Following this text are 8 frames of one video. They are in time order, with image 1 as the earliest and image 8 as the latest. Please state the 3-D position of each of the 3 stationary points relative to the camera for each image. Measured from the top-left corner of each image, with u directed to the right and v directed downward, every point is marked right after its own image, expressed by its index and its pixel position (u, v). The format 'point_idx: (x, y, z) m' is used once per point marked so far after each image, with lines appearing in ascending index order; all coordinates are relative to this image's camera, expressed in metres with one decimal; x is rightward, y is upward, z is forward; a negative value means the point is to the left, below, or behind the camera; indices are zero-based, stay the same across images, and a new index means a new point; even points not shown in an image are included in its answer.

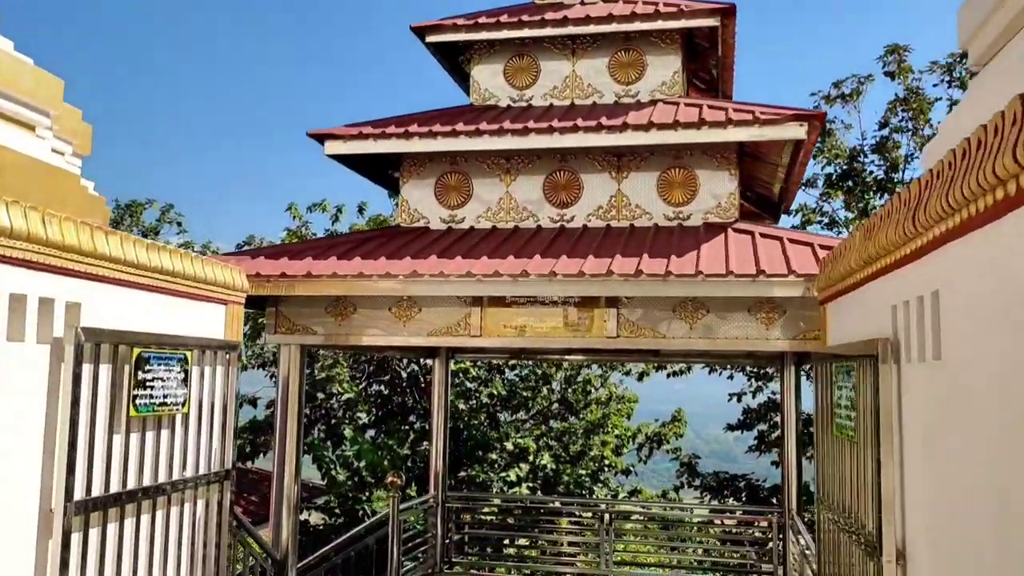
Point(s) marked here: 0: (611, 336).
0: (+0.5, -0.3, +4.9) m
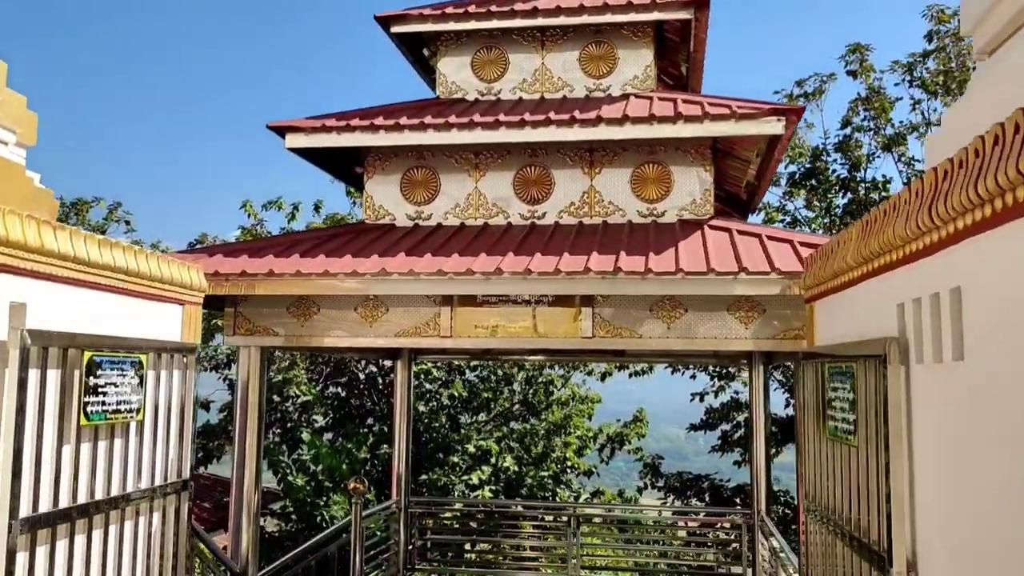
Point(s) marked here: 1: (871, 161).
0: (+0.4, -0.3, +4.8) m
1: (+3.7, +1.3, +9.5) m
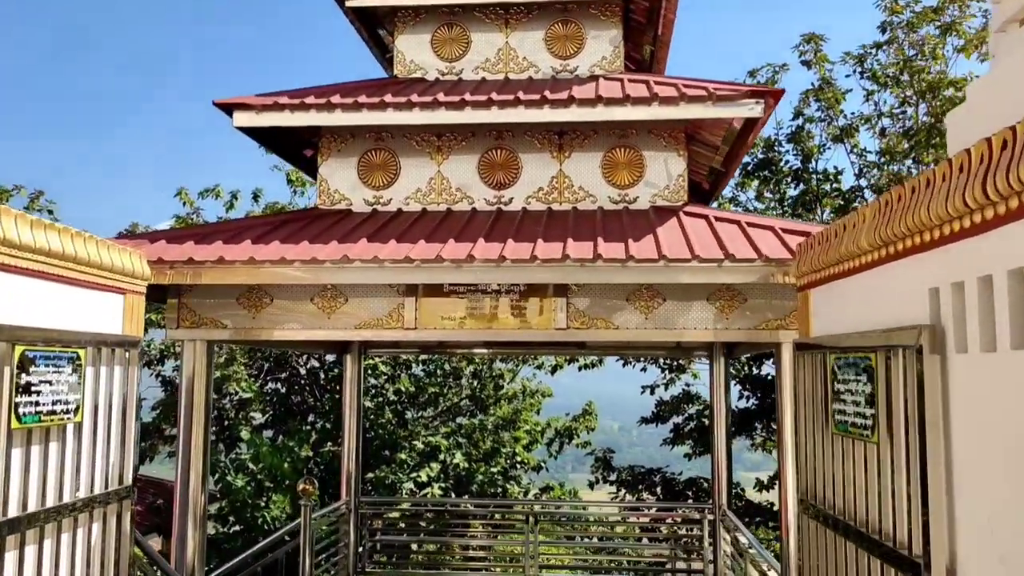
0: (+0.2, -0.2, +4.5) m
1: (+3.2, +1.4, +9.5) m
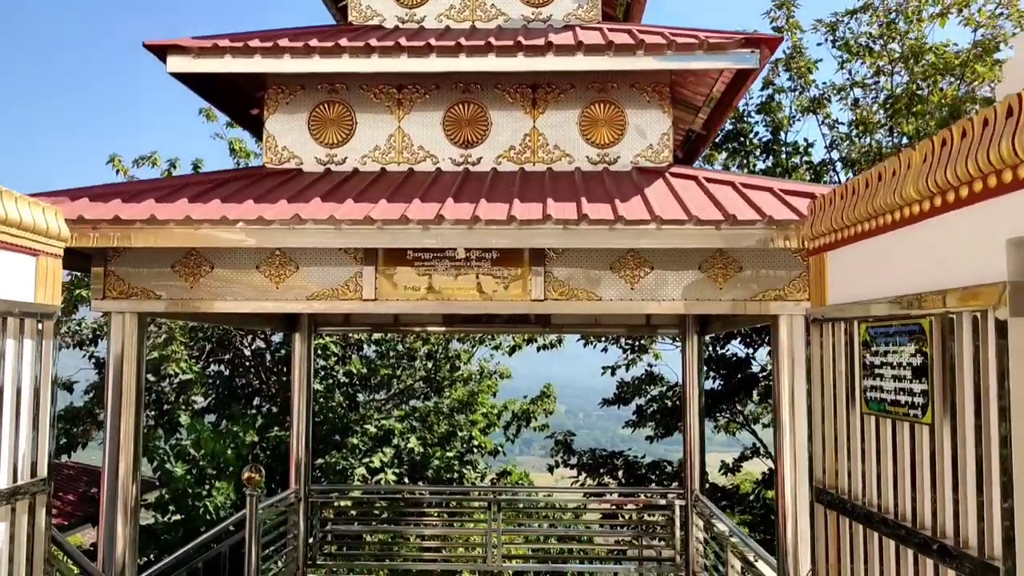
0: (+0.1, 0.0, +4.1) m
1: (+2.8, +1.6, +9.2) m
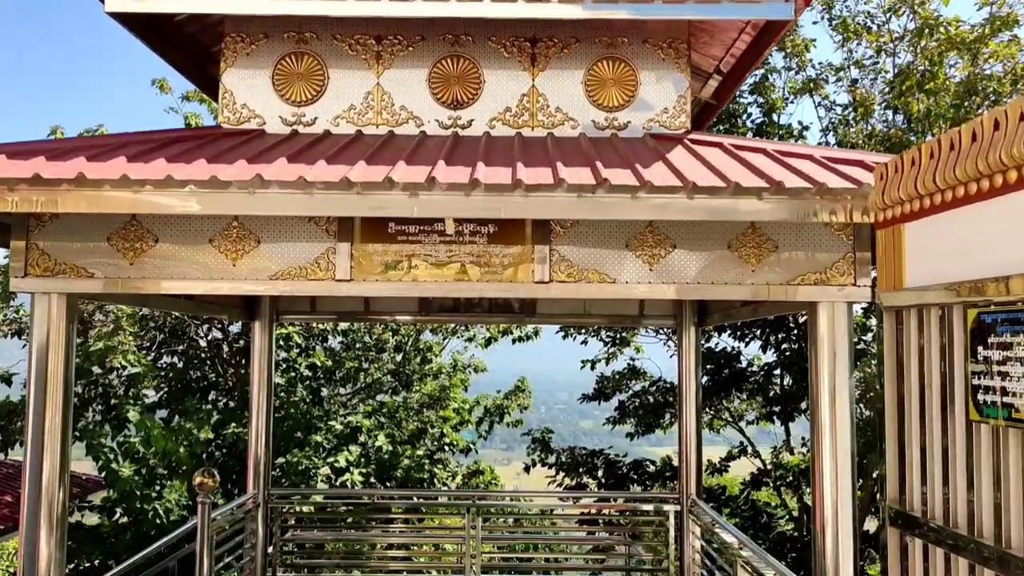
0: (+0.1, 0.0, +3.5) m
1: (+2.6, +1.7, +8.7) m
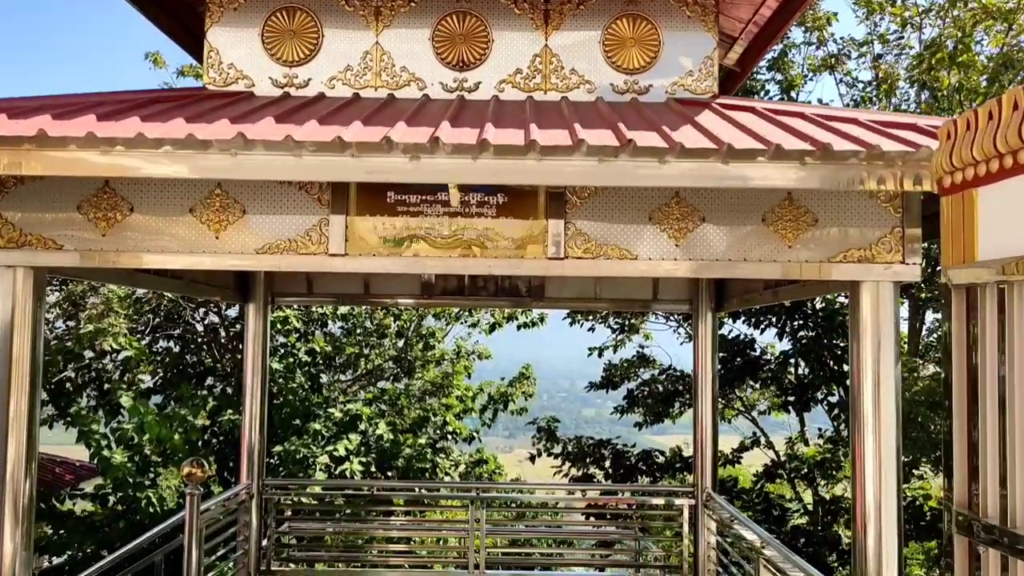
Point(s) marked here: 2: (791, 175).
0: (+0.2, +0.1, +3.2) m
1: (+2.7, +1.9, +8.3) m
2: (+0.9, +0.3, +2.8) m
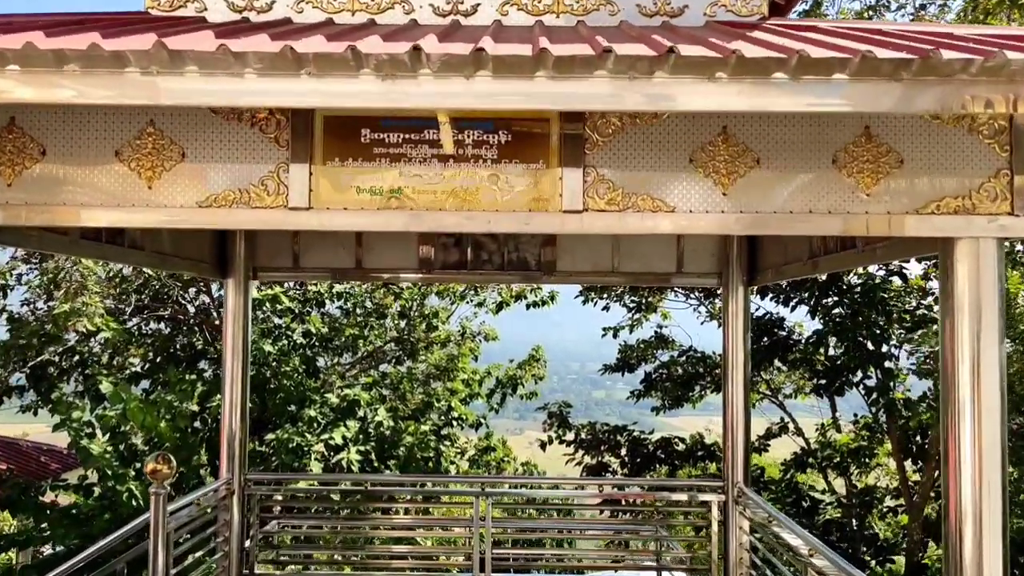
0: (+0.2, +0.2, +2.5) m
1: (+2.8, +2.1, +7.6) m
2: (+0.9, +0.5, +2.2) m
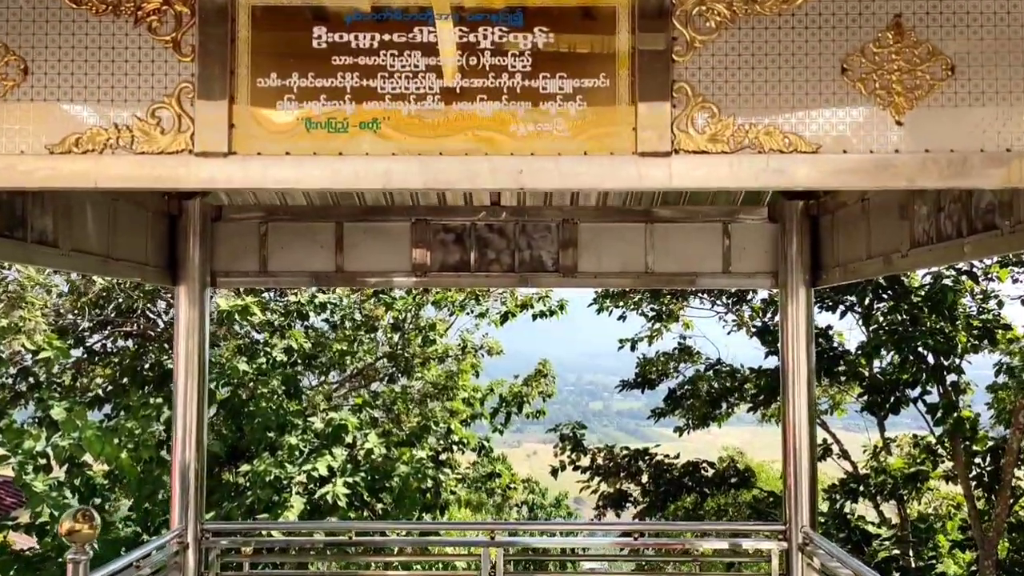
0: (+0.2, +0.2, +1.6) m
1: (+2.8, +2.1, +6.7) m
2: (+0.9, +0.5, +1.2) m
